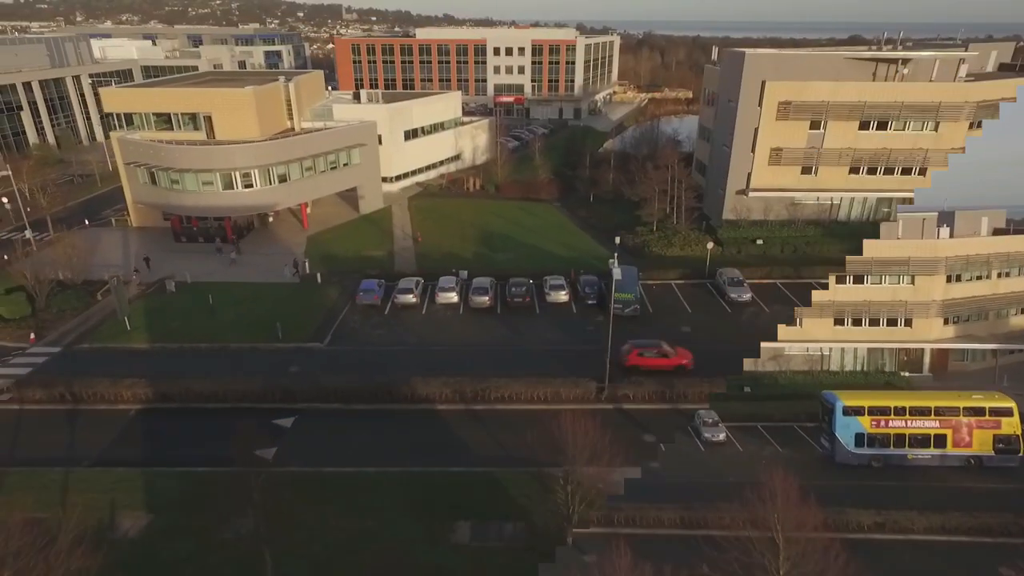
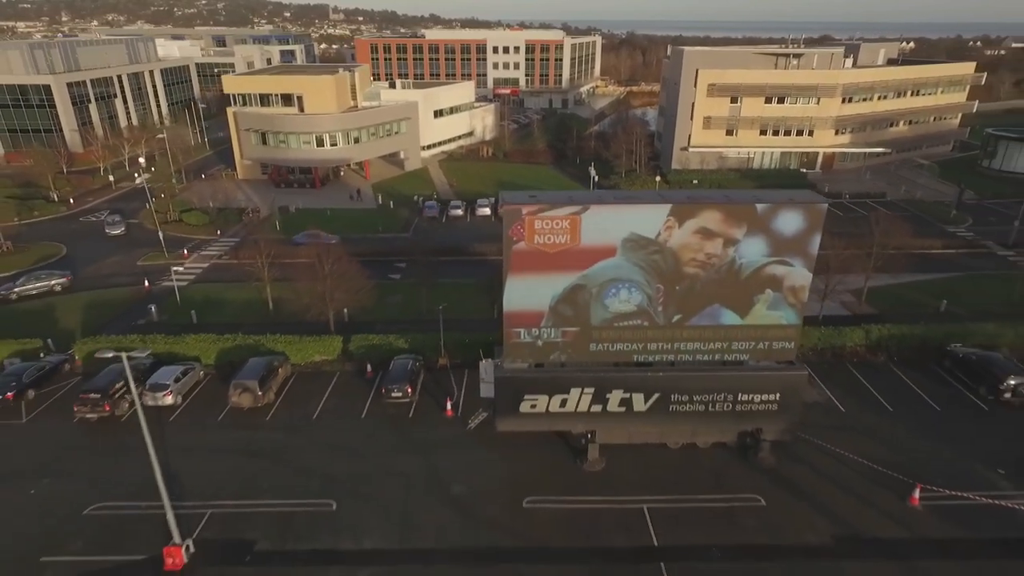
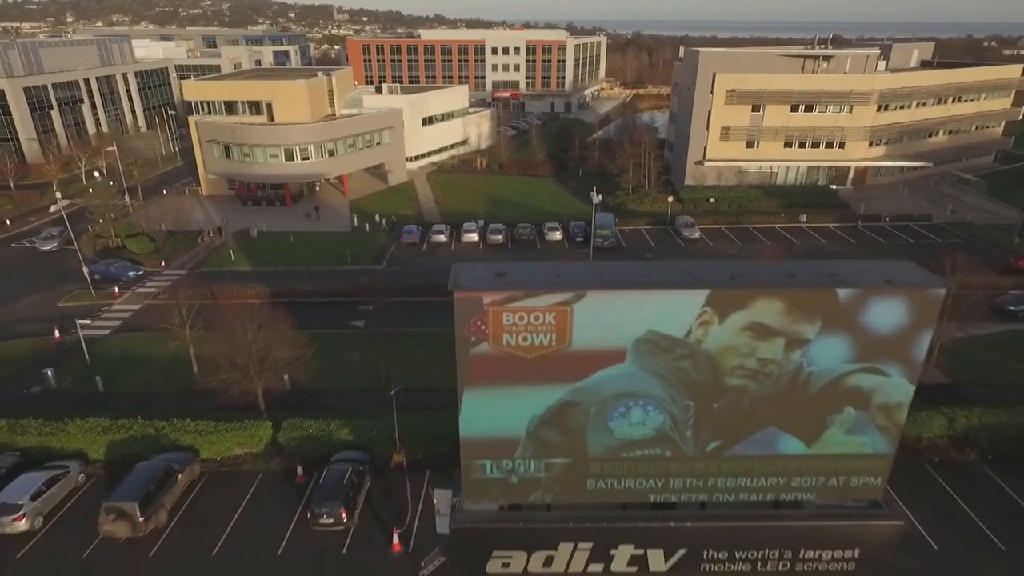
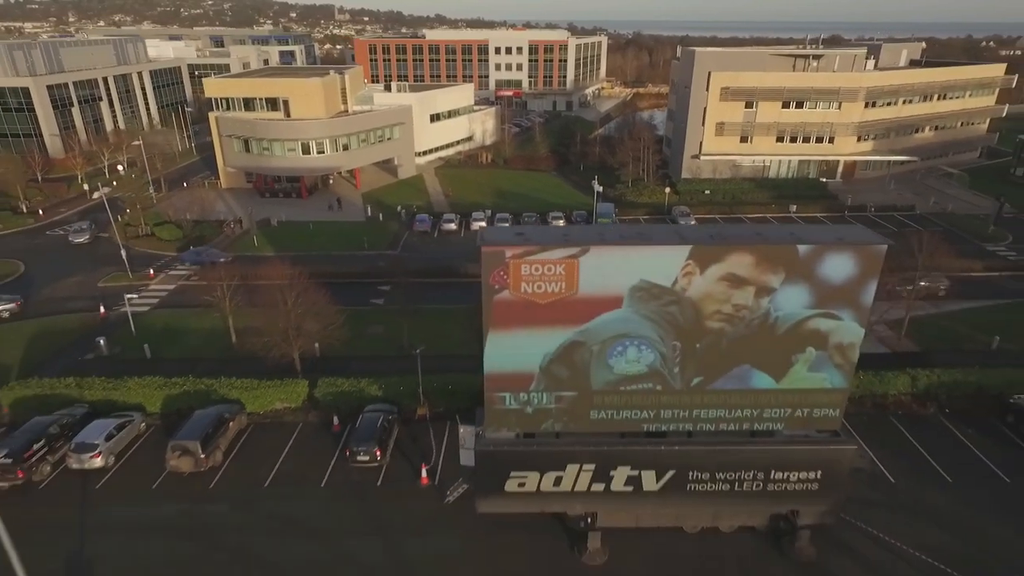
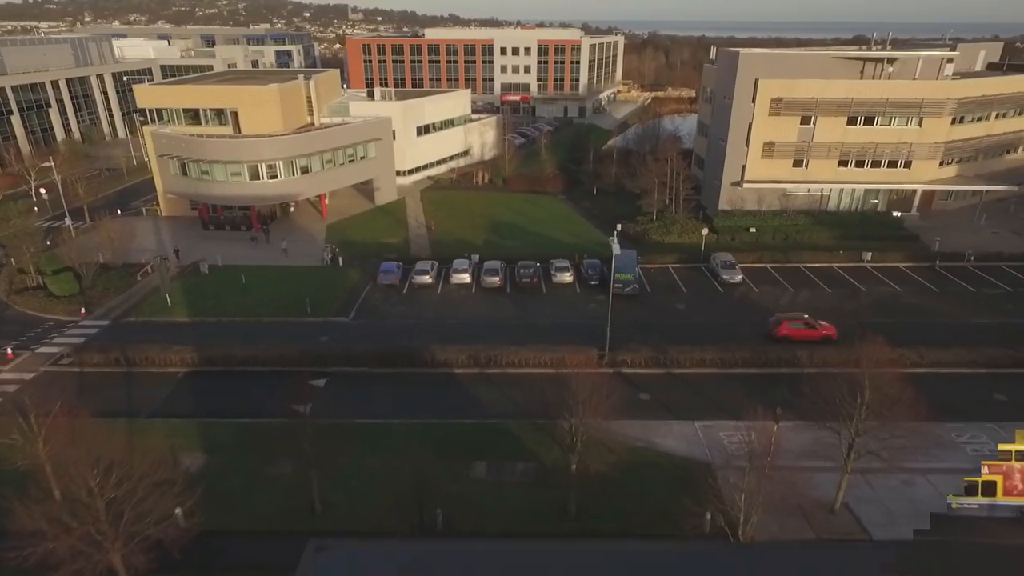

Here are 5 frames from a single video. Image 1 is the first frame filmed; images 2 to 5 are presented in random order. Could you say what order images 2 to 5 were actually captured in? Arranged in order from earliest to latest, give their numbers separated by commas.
5, 3, 4, 2
